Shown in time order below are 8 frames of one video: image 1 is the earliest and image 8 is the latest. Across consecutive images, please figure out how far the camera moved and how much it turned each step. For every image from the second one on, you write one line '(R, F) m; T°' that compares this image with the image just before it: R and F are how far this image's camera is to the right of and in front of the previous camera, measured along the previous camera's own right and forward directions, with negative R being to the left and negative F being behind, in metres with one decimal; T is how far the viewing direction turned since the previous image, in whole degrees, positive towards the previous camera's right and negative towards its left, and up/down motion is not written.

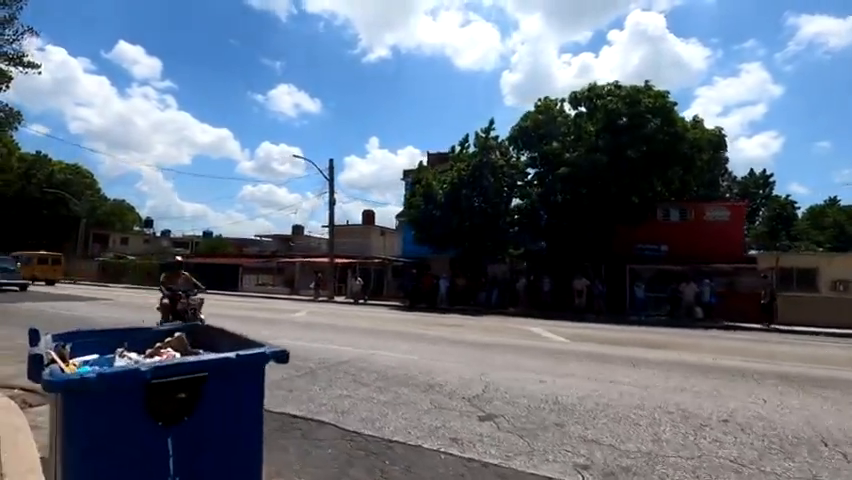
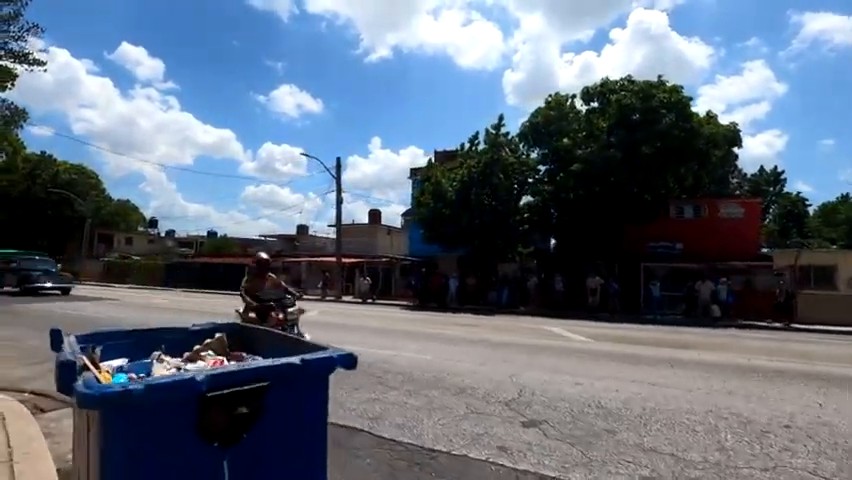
(-0.5, +0.4) m; 0°
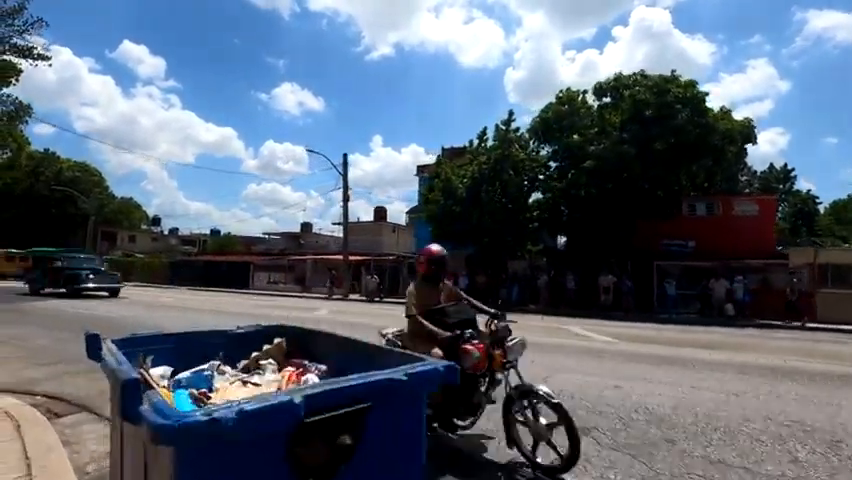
(-0.5, +0.4) m; 0°
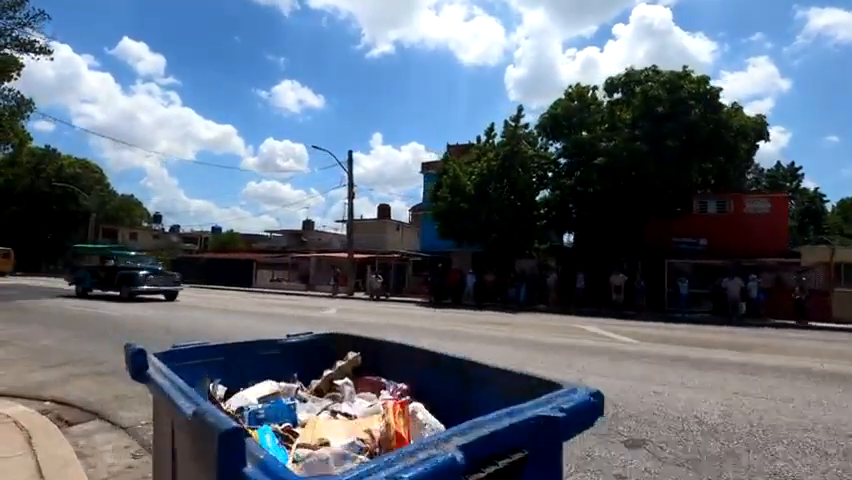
(-0.5, +0.4) m; 0°
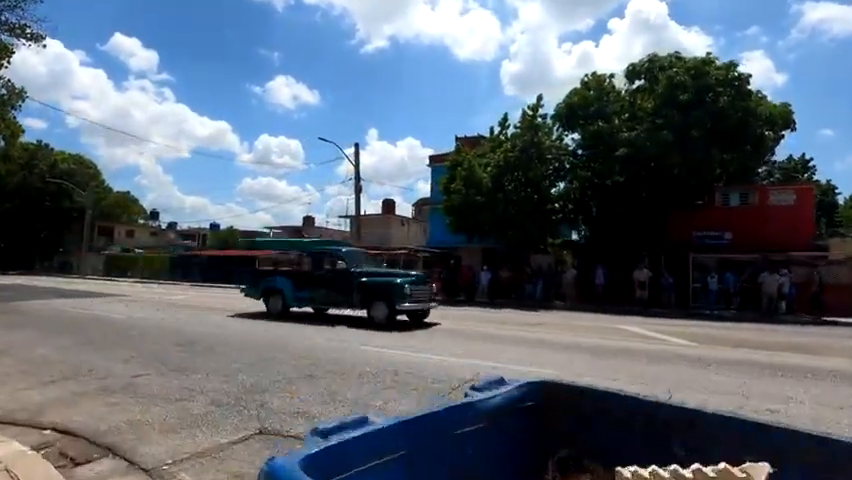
(-1.1, +1.2) m; 0°
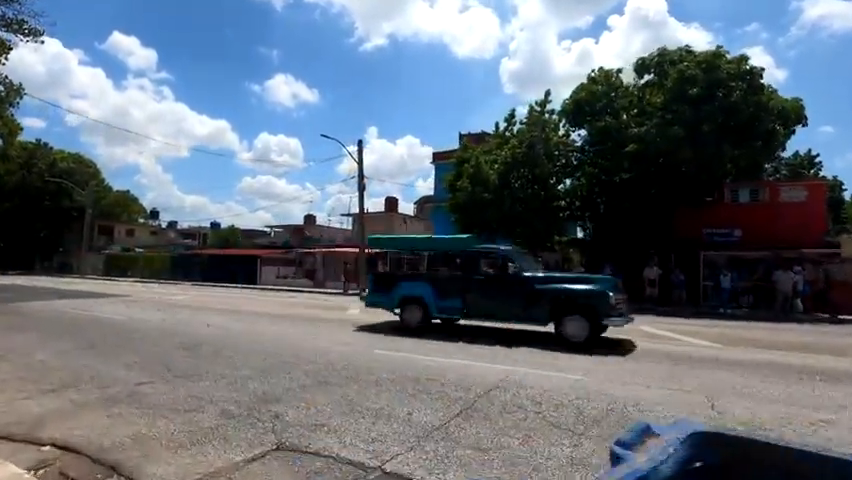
(-0.4, +0.5) m; 0°
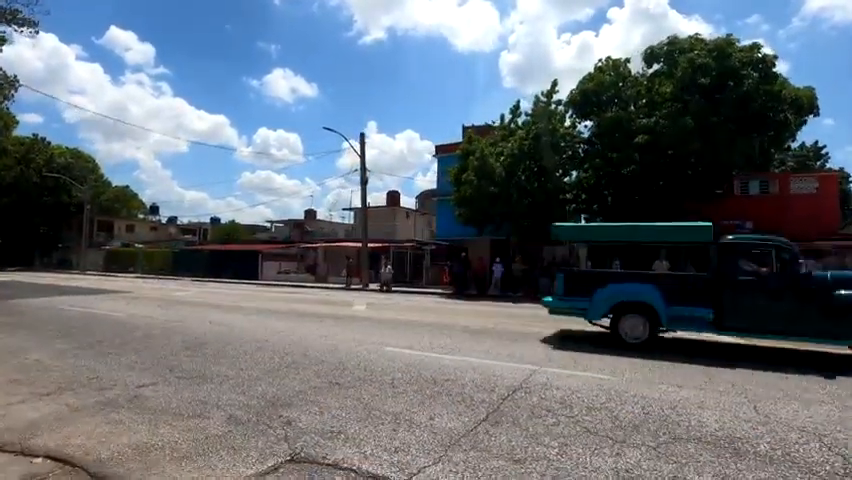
(-0.3, +0.5) m; 0°
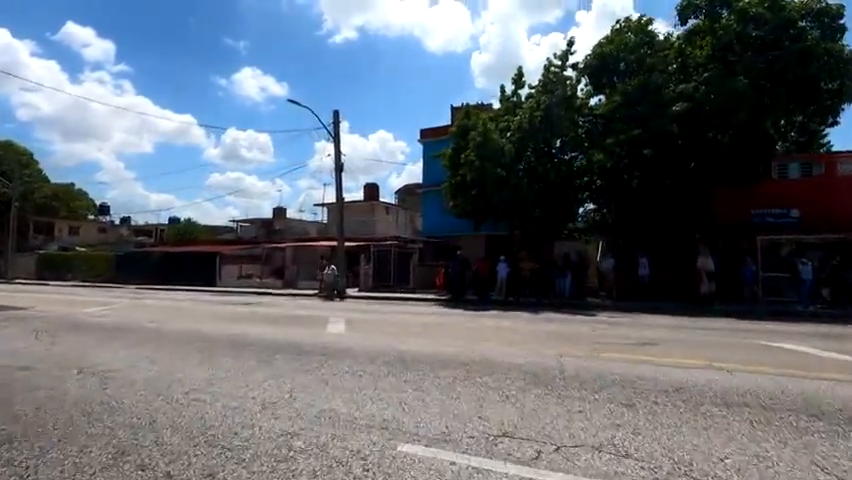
(-0.8, +5.1) m; +3°
